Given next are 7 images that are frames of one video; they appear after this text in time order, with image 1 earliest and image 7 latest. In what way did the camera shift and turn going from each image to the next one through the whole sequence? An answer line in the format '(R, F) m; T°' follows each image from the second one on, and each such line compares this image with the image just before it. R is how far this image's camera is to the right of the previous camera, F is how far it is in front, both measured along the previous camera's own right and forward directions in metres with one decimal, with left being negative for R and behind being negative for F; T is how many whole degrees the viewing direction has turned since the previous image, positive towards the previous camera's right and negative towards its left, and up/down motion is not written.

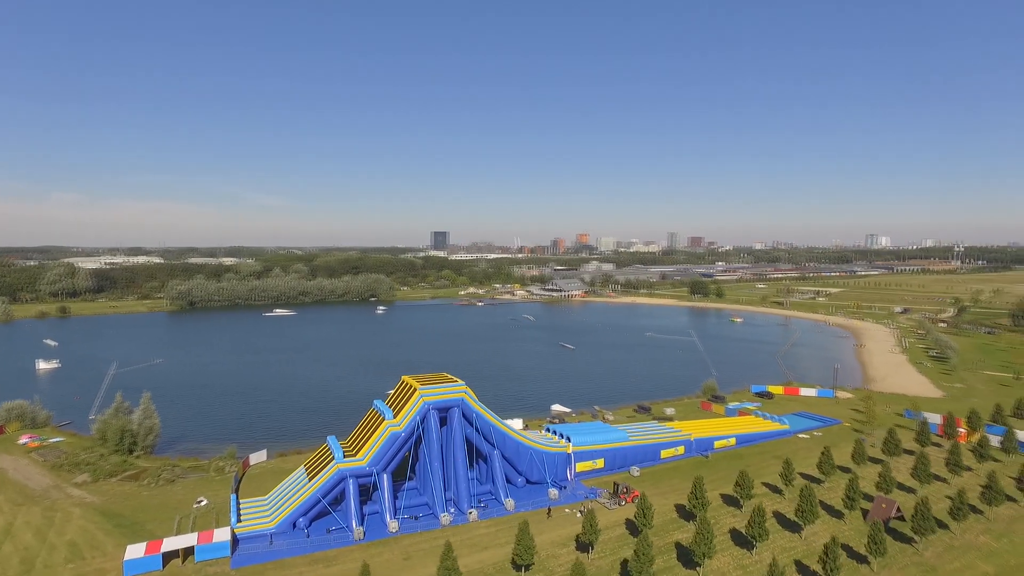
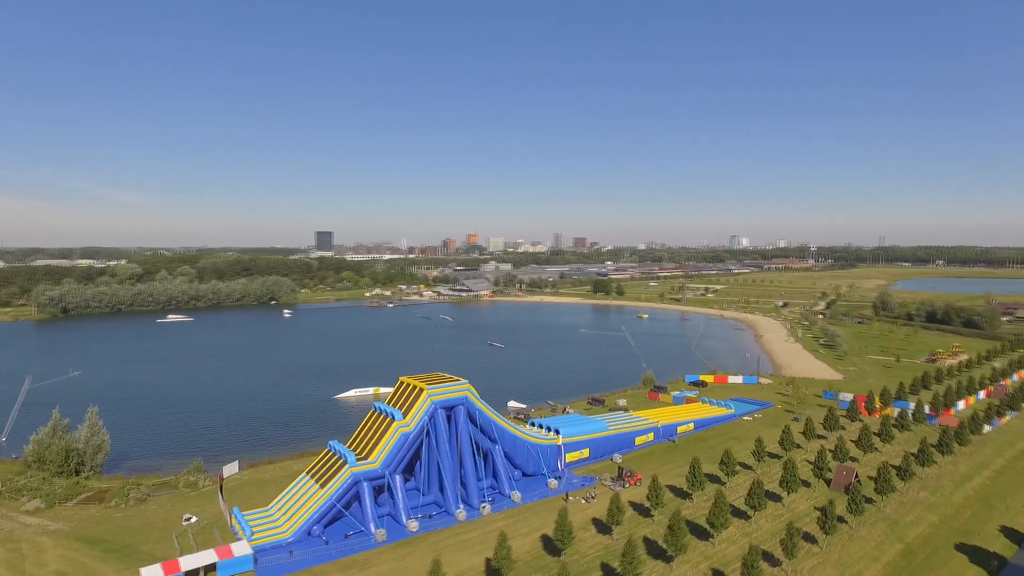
(-3.0, -0.2) m; +10°
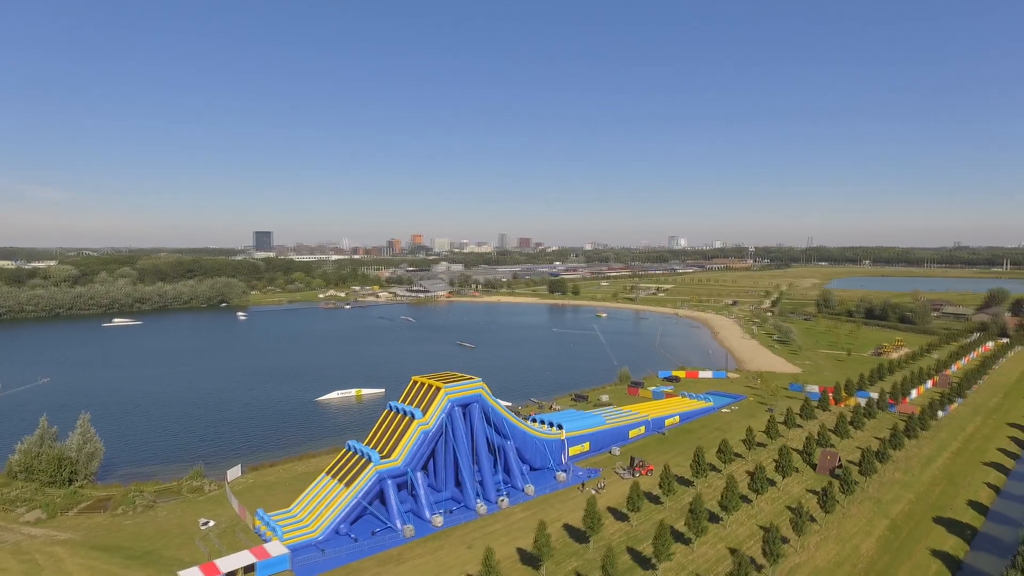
(-1.9, -0.5) m; +5°
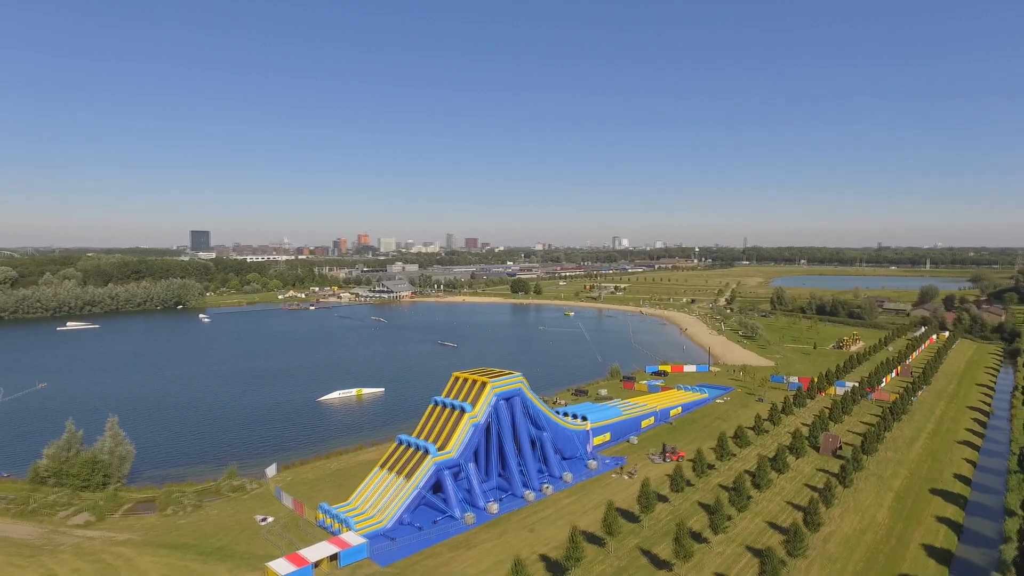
(-2.7, -0.7) m; +5°
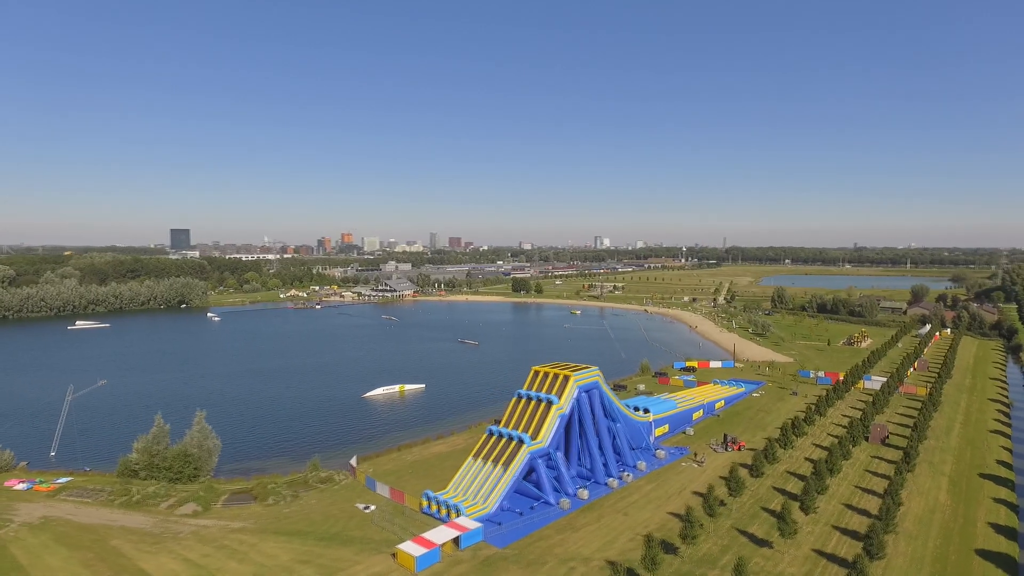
(-2.8, -0.7) m; +1°
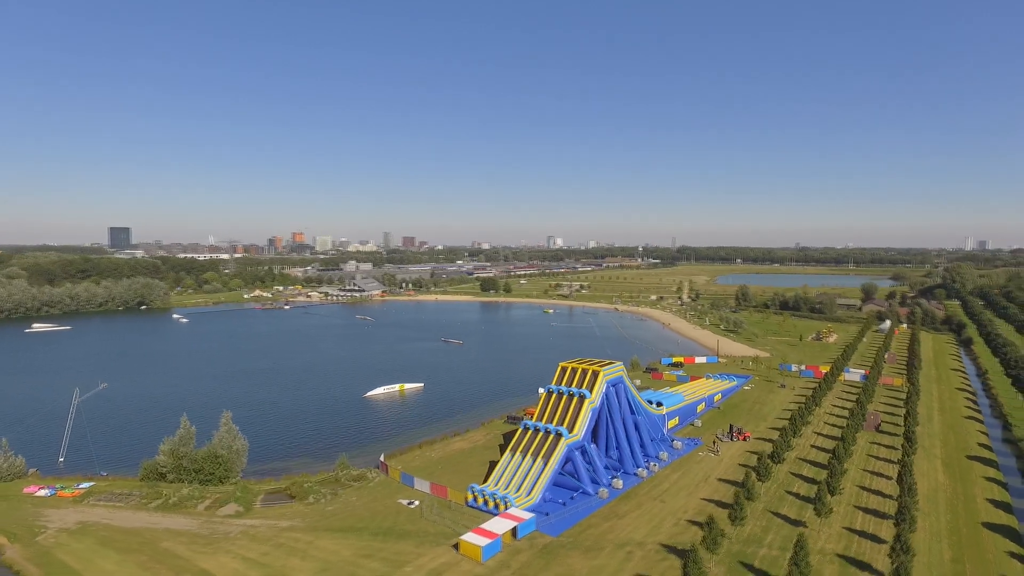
(-2.3, -0.4) m; +4°
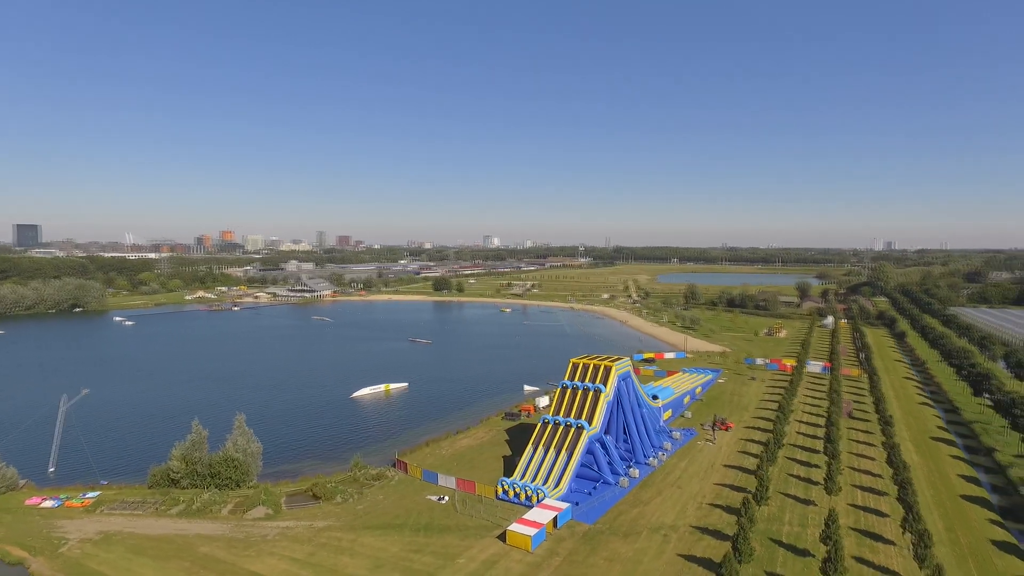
(-2.4, -0.4) m; +6°
